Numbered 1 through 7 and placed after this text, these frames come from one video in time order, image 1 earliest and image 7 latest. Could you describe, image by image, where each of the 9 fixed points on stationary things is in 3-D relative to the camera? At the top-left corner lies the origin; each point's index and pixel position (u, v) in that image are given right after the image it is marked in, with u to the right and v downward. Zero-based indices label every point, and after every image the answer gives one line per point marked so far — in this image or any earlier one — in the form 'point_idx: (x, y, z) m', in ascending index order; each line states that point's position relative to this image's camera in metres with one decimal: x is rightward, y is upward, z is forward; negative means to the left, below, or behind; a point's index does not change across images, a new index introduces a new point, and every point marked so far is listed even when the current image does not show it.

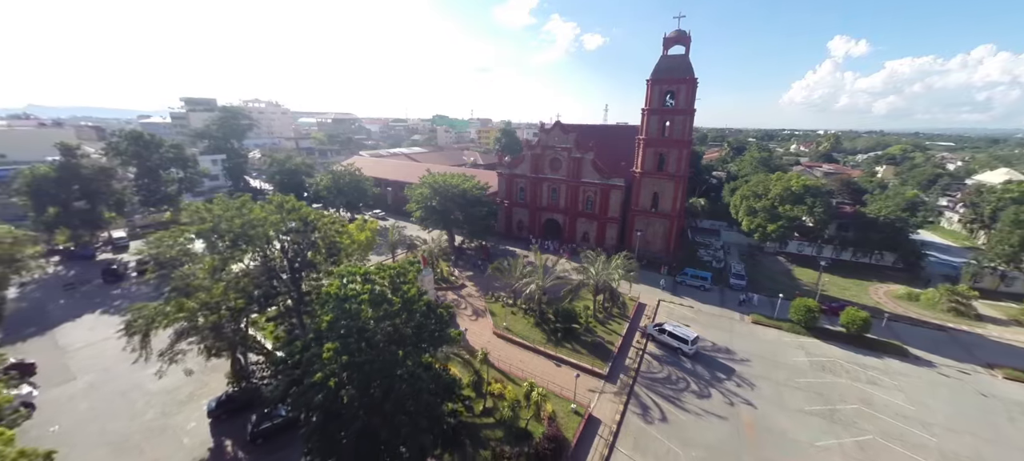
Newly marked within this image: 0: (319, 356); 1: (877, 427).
0: (-4.2, -2.7, +8.7) m
1: (+13.6, -7.3, +13.9) m
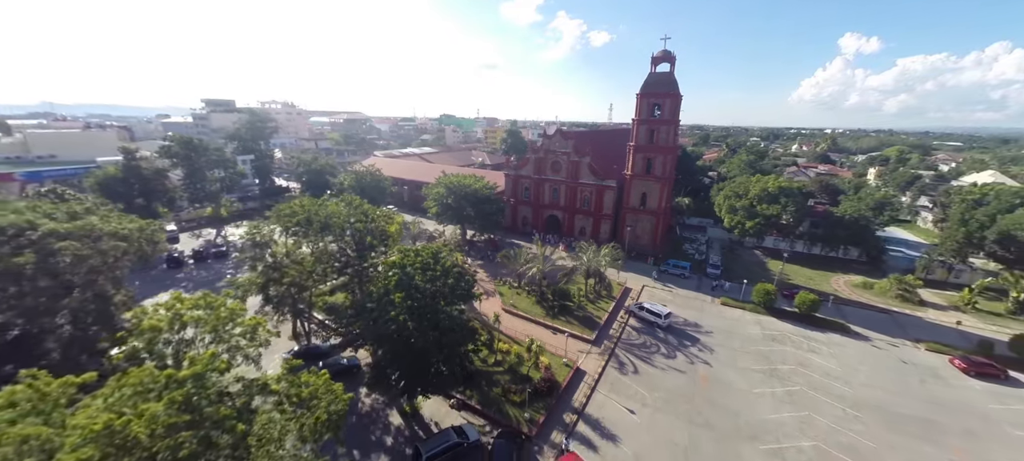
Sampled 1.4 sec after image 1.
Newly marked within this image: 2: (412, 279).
0: (-4.0, -2.4, +12.6) m
1: (+13.8, -7.1, +17.6) m
2: (-3.5, -1.7, +13.2) m
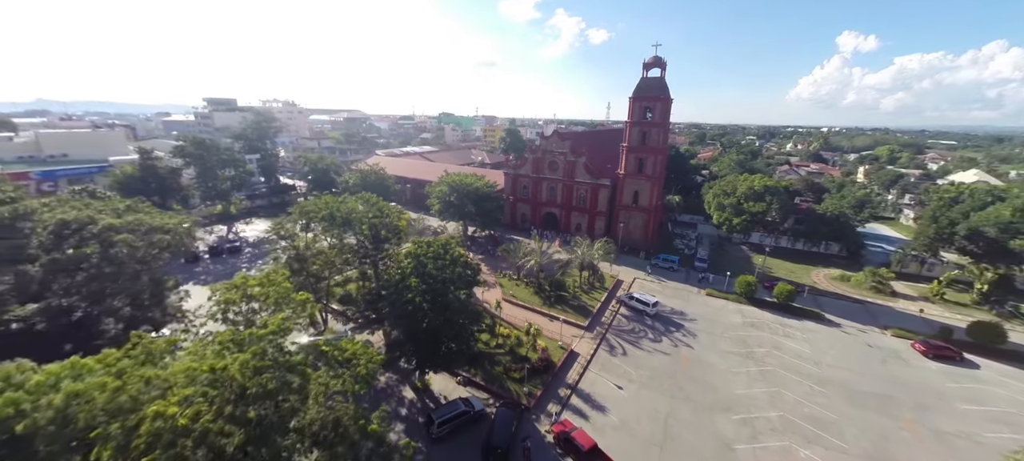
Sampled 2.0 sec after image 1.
0: (-4.0, -2.1, +14.3) m
1: (+13.8, -6.8, +19.4) m
2: (-3.5, -1.4, +14.9) m
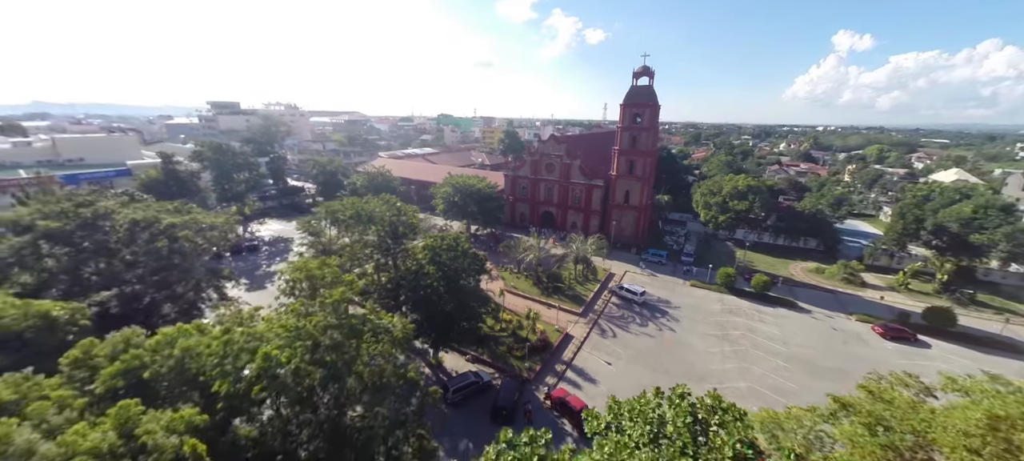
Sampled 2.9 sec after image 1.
0: (-3.9, -2.0, +16.7) m
1: (+13.9, -6.5, +21.8) m
2: (-3.3, -1.3, +17.2) m
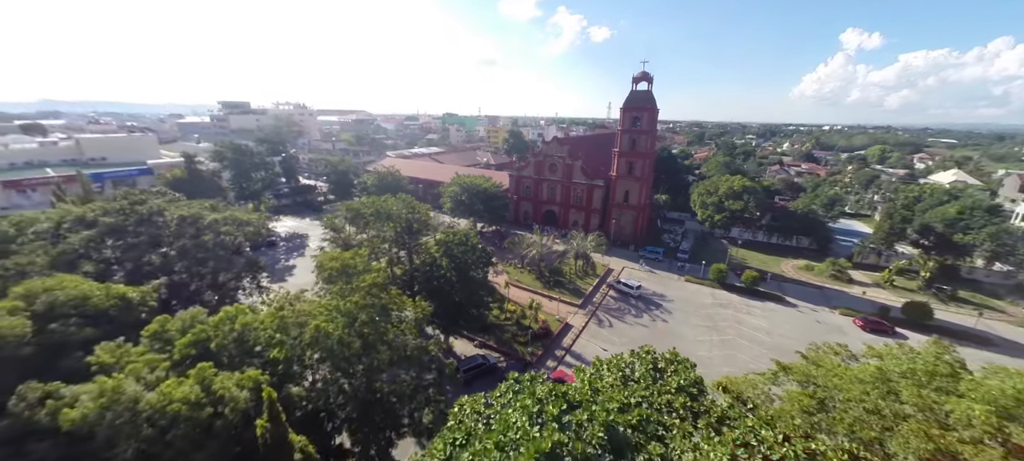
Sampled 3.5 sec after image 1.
0: (-3.6, -1.8, +18.5) m
1: (+14.2, -6.4, +23.5) m
2: (-3.1, -1.1, +19.0) m
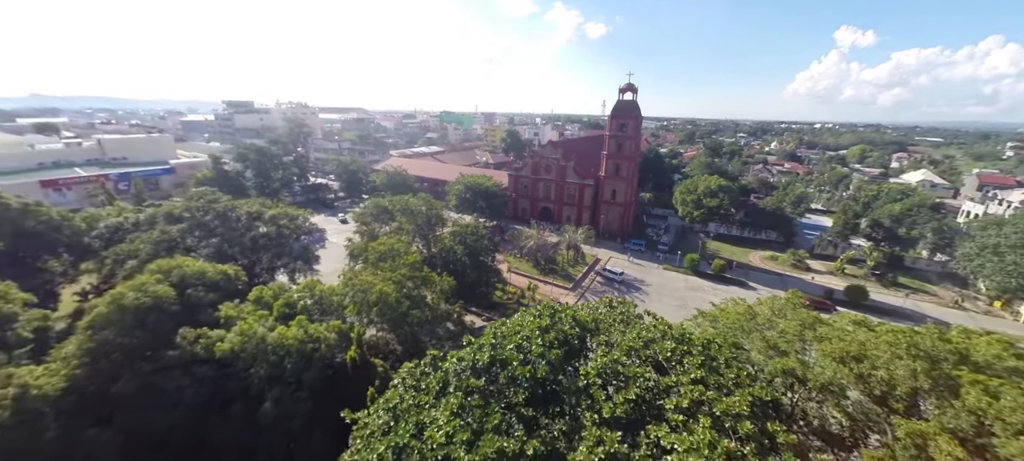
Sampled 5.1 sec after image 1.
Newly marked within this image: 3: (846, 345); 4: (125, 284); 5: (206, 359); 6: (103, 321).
0: (-3.5, -1.4, +22.6) m
1: (+14.3, -6.0, +27.9) m
2: (-3.0, -0.7, +23.2) m
3: (+8.2, -2.8, +9.2) m
4: (-14.3, -2.0, +13.9) m
5: (-10.4, -4.4, +12.8) m
6: (-13.6, -3.0, +12.4) m
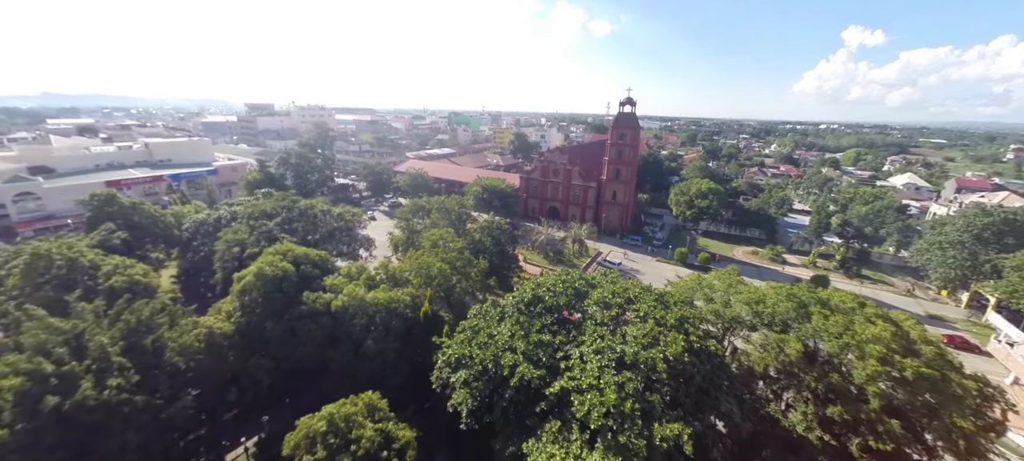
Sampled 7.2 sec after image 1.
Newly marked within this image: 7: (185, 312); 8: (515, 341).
0: (-2.2, -1.0, +28.0) m
1: (+15.6, -5.7, +33.1) m
2: (-1.7, -0.3, +28.6) m
3: (+9.4, -2.5, +14.5) m
4: (-13.1, -1.6, +19.4) m
5: (-9.3, -4.0, +18.3) m
6: (-12.4, -2.6, +17.9) m
7: (-16.4, -4.1, +18.8) m
8: (+0.1, -3.6, +12.1) m
